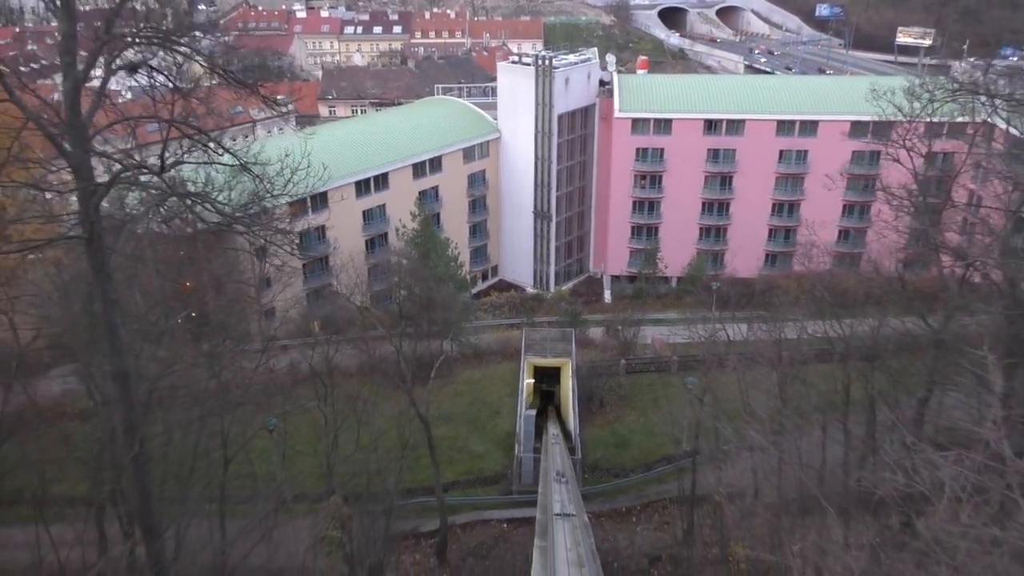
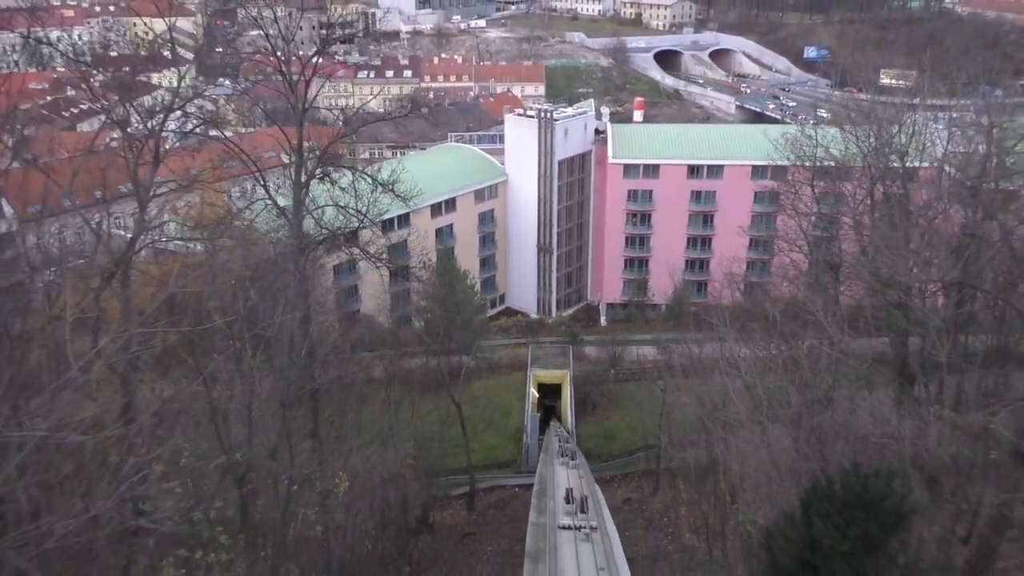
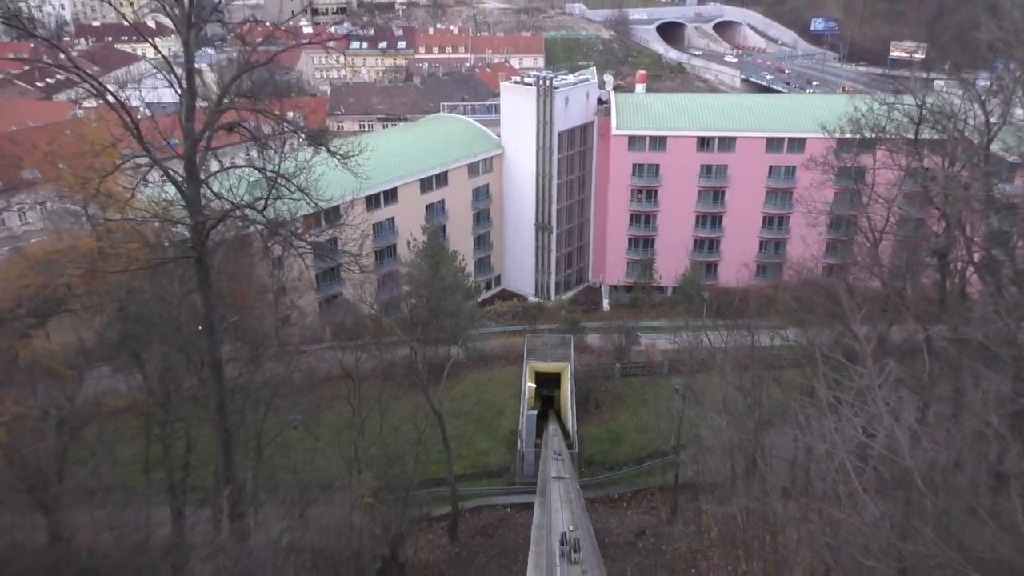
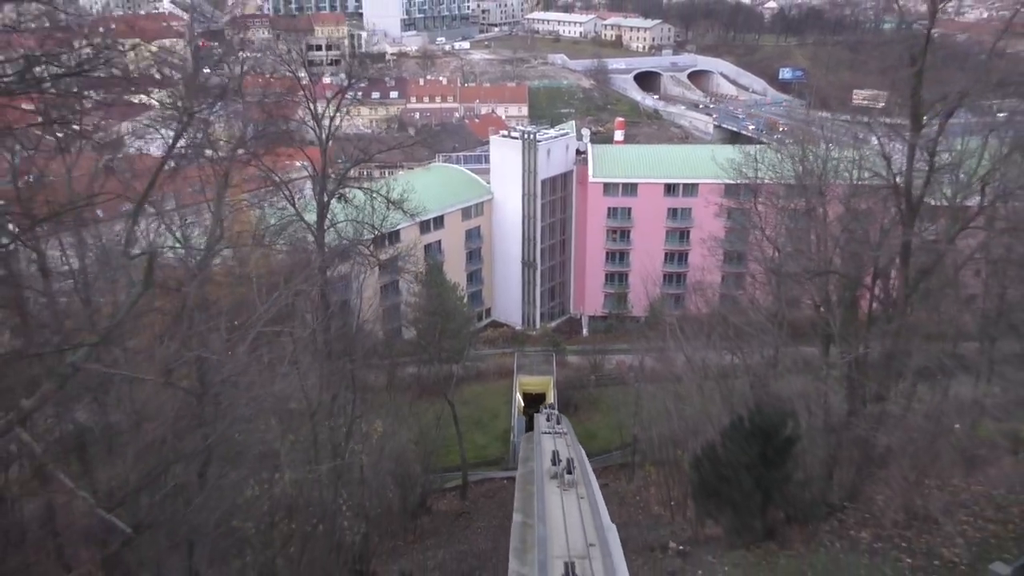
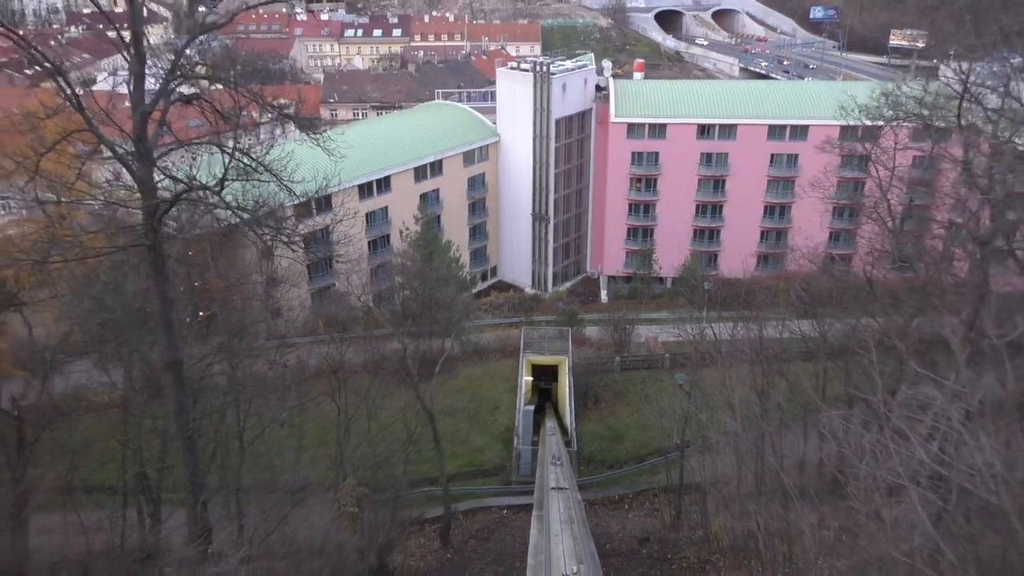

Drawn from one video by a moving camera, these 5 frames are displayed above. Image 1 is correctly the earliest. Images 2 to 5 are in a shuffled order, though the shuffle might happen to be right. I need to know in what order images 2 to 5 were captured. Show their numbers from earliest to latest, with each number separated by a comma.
5, 3, 2, 4
